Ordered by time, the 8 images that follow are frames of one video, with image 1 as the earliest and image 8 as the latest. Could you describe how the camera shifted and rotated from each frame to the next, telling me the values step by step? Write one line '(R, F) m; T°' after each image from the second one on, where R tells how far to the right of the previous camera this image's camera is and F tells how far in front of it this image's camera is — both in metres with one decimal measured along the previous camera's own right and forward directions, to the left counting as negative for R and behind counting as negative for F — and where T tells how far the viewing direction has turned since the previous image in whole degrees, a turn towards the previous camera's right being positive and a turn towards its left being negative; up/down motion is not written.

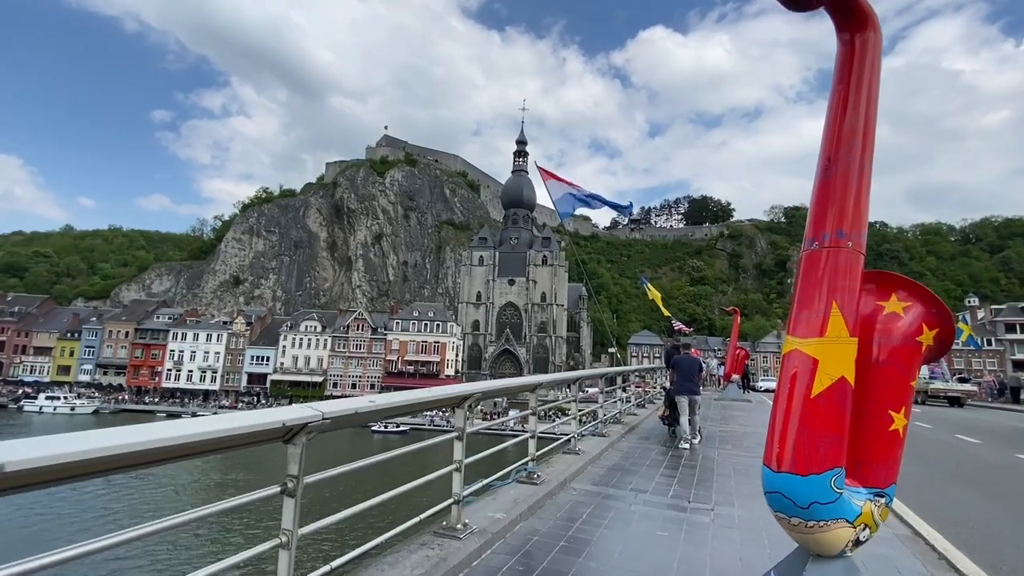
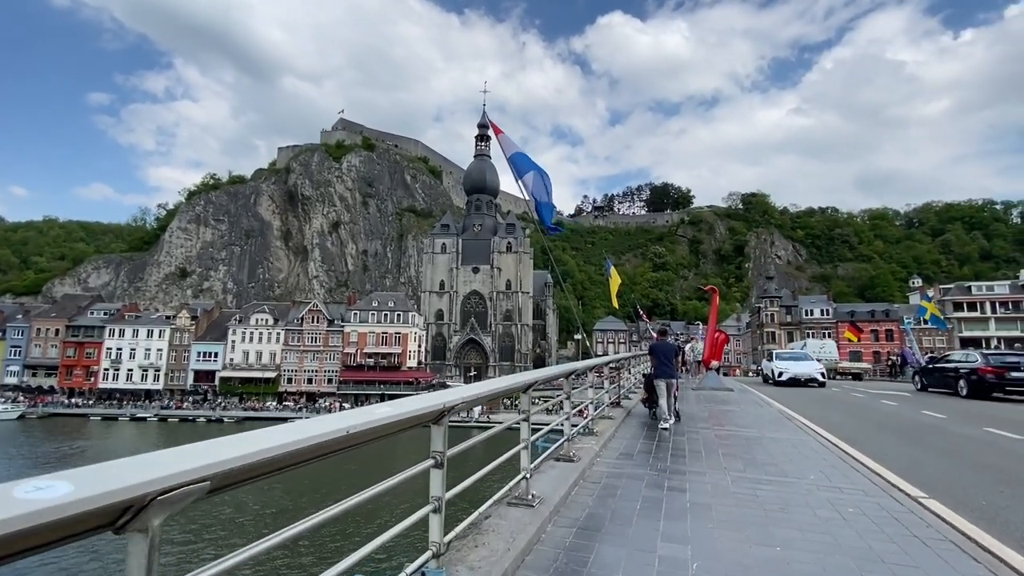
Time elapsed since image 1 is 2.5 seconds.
(+0.4, +2.2) m; +4°
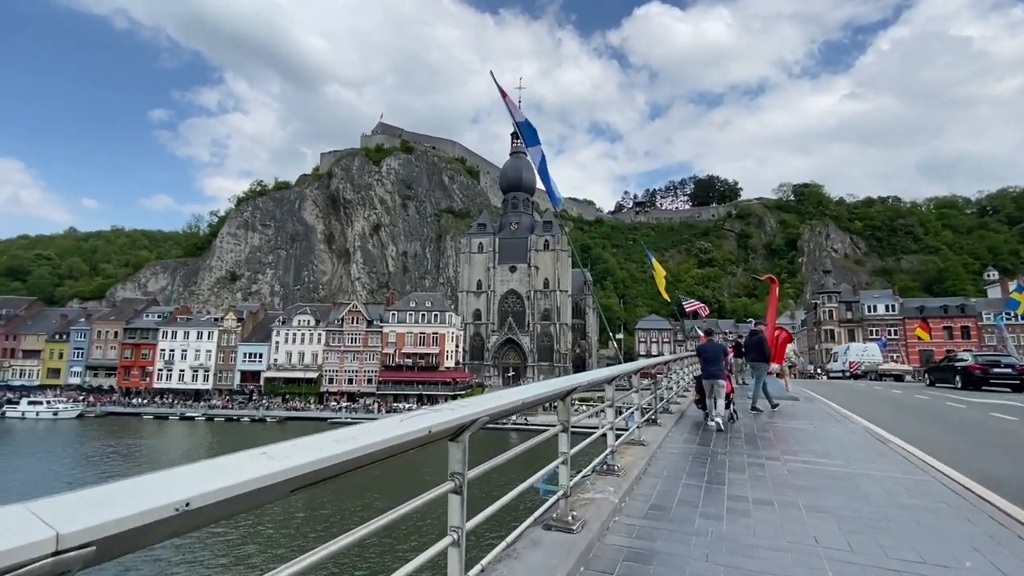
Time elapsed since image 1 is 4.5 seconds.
(+0.5, +1.7) m; -5°
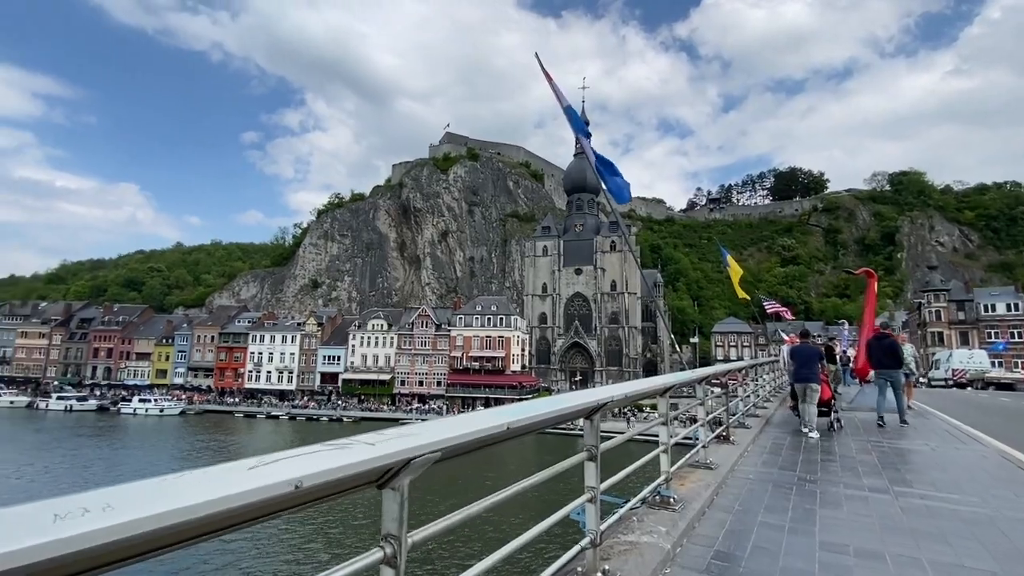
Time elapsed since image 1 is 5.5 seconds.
(+0.3, +0.7) m; -8°
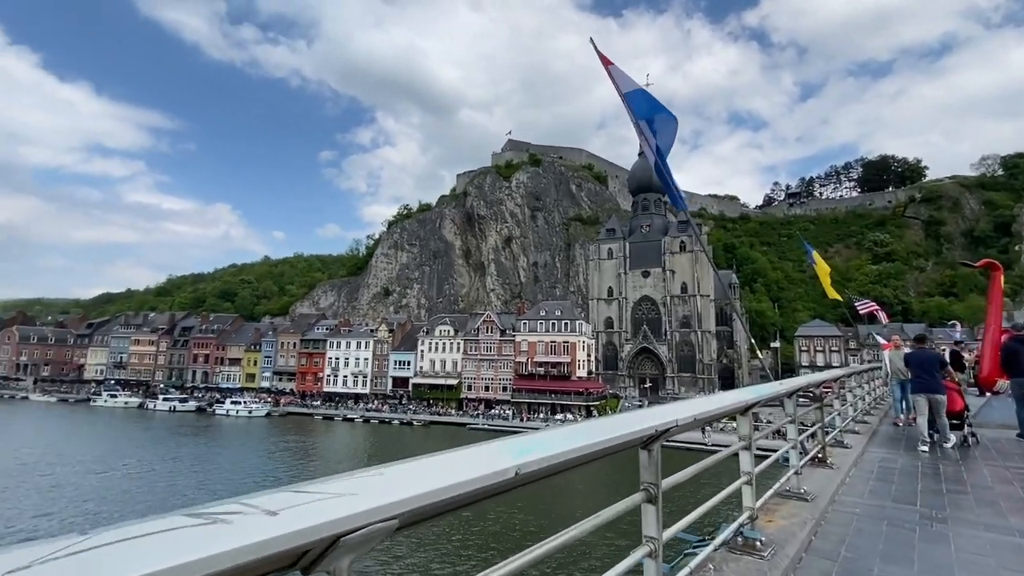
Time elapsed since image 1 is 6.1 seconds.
(+0.1, +0.5) m; -8°
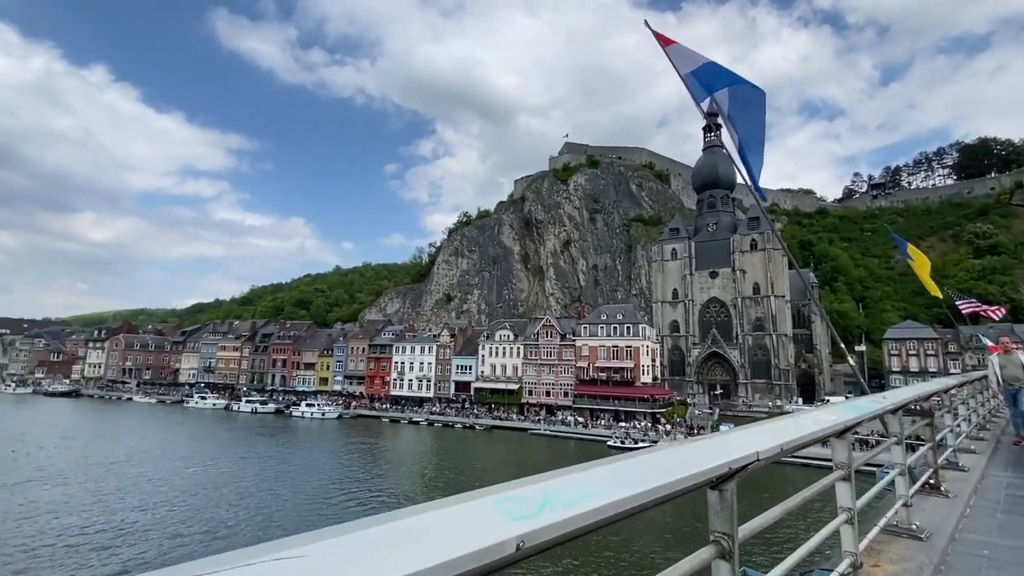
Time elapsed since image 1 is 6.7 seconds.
(+0.1, +0.3) m; -7°
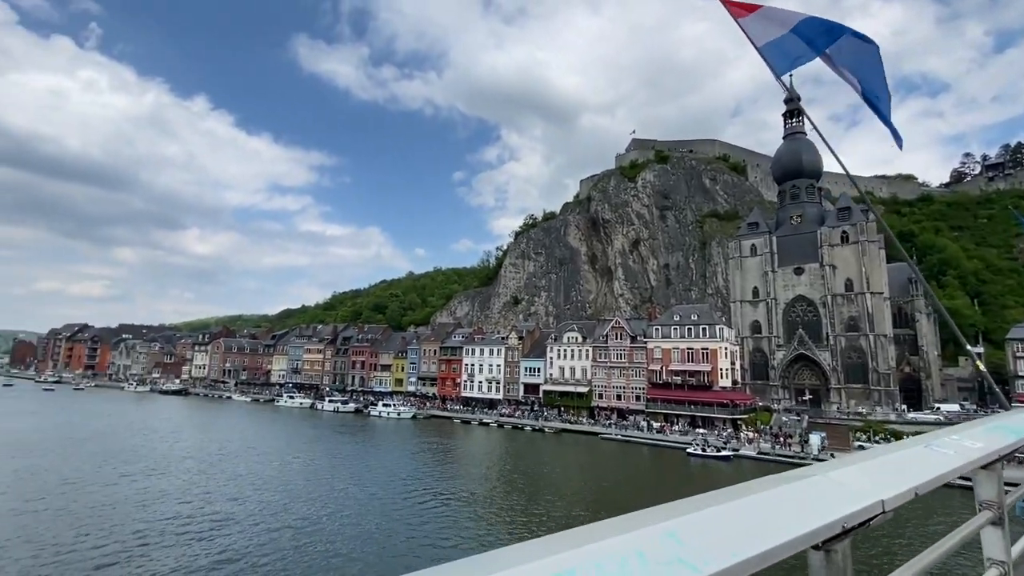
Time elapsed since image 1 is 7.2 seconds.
(0.0, +0.2) m; -8°
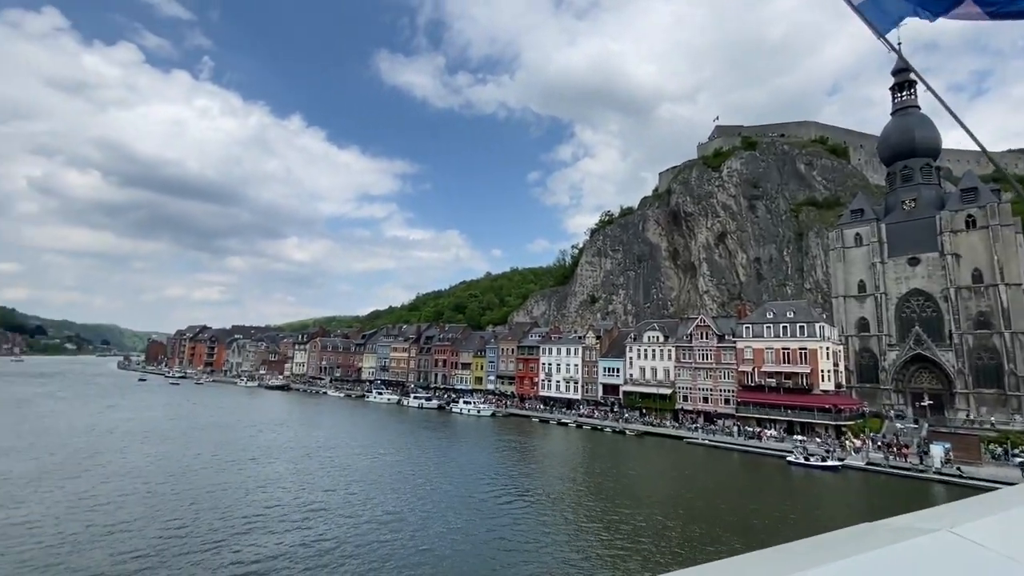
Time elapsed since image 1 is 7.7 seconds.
(0.0, +0.2) m; -9°
